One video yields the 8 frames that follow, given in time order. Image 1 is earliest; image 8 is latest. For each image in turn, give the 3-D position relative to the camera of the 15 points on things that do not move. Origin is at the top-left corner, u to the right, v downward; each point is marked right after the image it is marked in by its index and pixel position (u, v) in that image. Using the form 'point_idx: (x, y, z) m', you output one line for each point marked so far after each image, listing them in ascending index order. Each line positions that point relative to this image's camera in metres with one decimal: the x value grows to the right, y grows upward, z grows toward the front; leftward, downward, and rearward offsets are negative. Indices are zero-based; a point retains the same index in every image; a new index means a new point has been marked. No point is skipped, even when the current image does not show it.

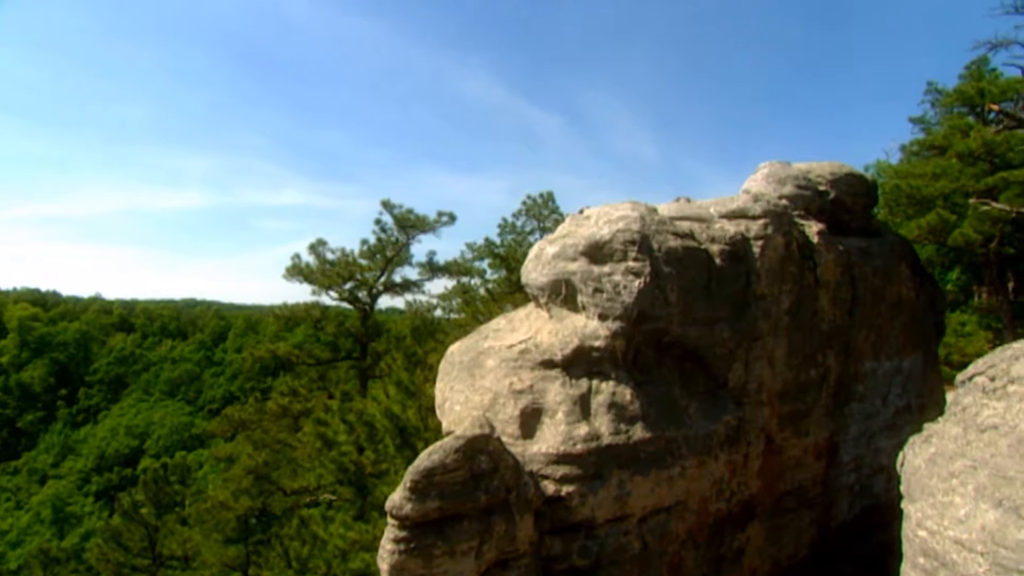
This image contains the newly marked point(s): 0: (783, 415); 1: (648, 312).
0: (+3.8, -1.8, +9.3) m
1: (+1.7, -0.3, +8.1) m
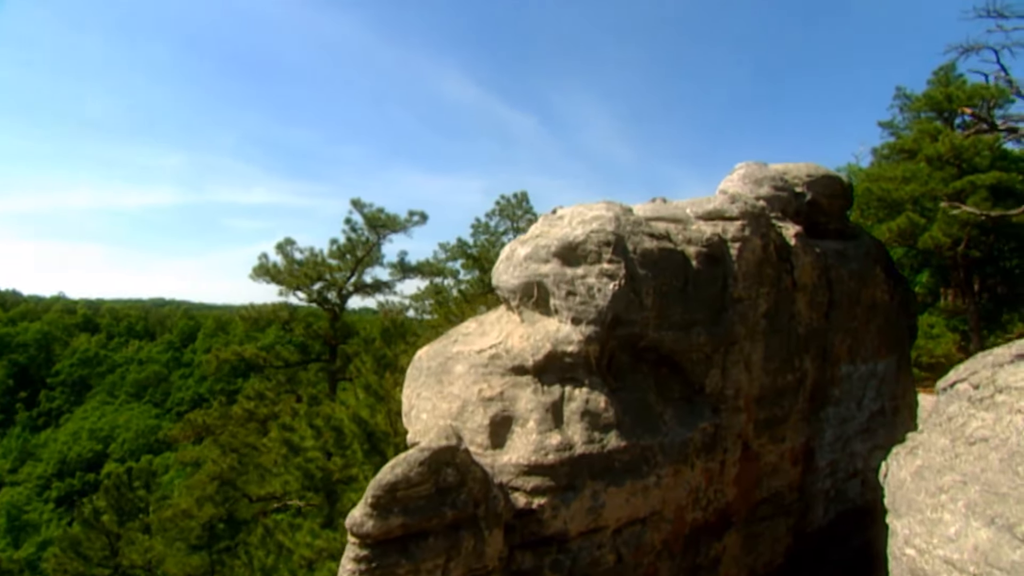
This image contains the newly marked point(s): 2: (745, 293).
0: (+3.4, -1.8, +9.1) m
1: (+1.3, -0.3, +7.8) m
2: (+3.0, -0.1, +8.4) m
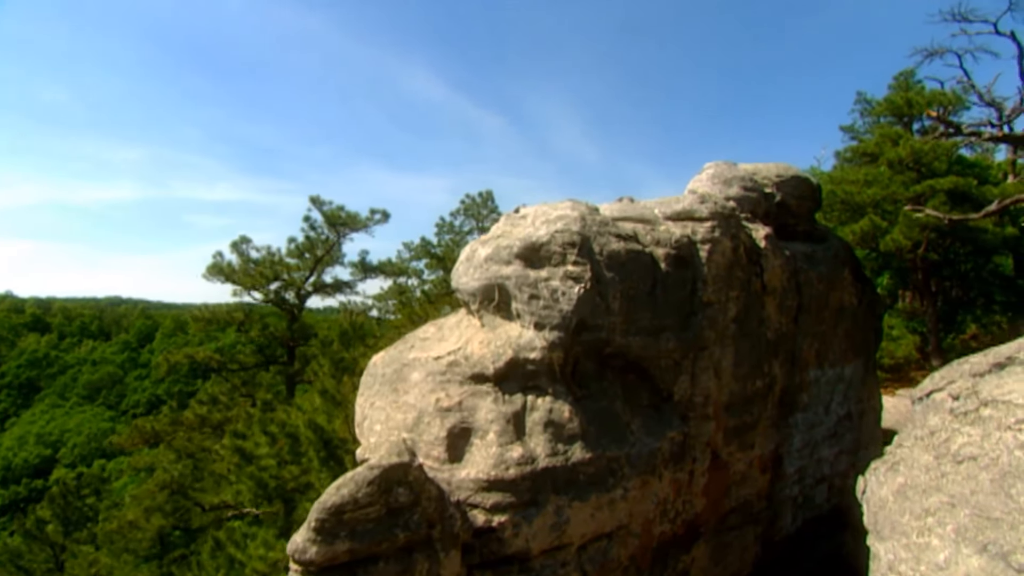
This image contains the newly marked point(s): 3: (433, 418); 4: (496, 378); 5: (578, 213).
0: (+2.9, -1.9, +8.8) m
1: (+0.9, -0.4, +7.4) m
2: (+2.5, -0.1, +8.1) m
3: (-0.9, -1.5, +7.4) m
4: (-0.2, -1.0, +7.5) m
5: (+0.8, +0.9, +7.8) m
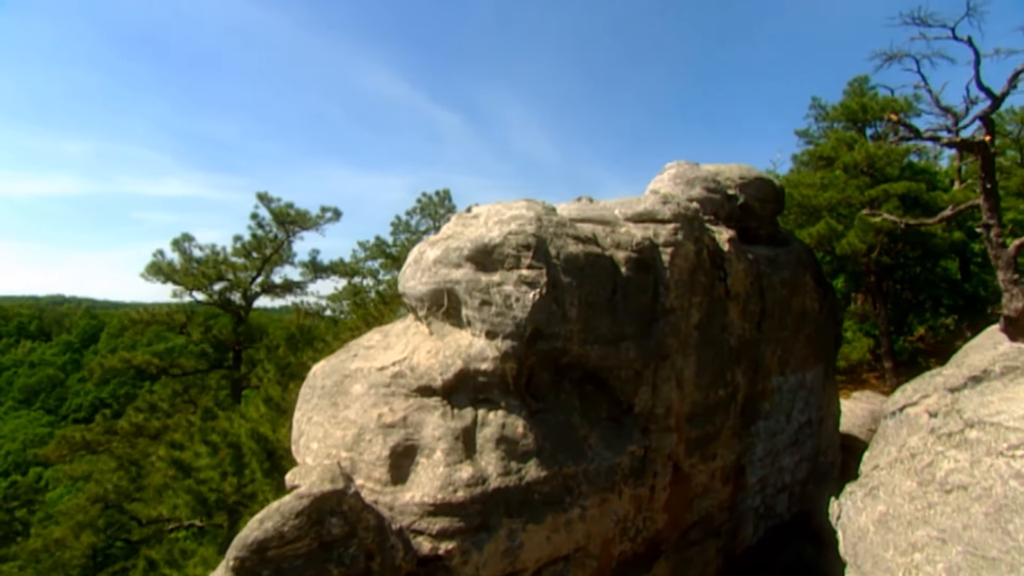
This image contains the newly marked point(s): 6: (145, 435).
0: (+2.3, -2.0, +8.4) m
1: (+0.3, -0.4, +6.9) m
2: (+2.0, -0.2, +7.7) m
3: (-1.4, -1.5, +6.8) m
4: (-0.7, -1.1, +6.9) m
5: (+0.2, +0.8, +7.2) m
6: (-11.2, -4.5, +19.9) m
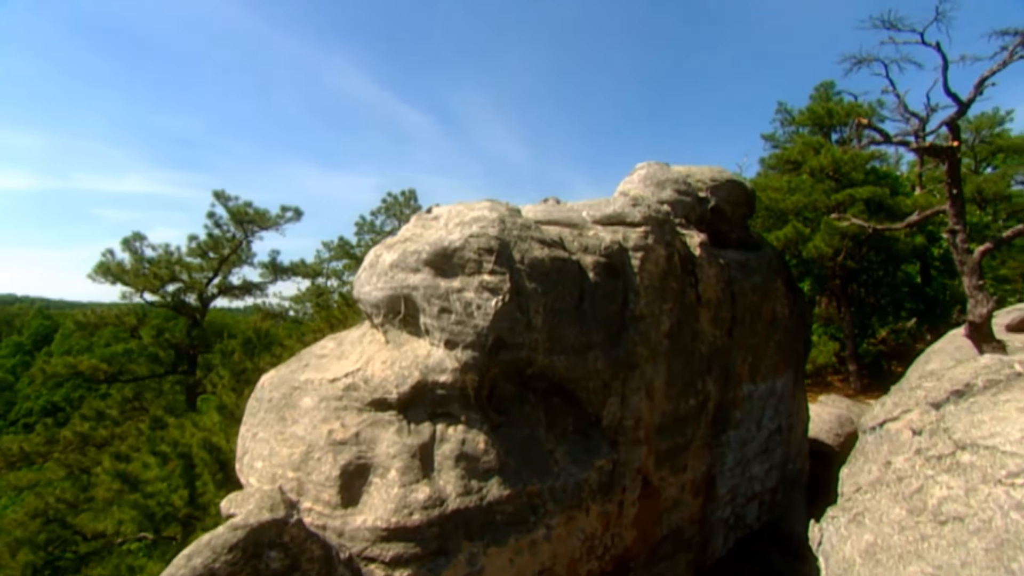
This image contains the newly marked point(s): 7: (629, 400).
0: (+1.8, -2.0, +8.0) m
1: (-0.1, -0.5, +6.5) m
2: (+1.5, -0.2, +7.4) m
3: (-1.8, -1.6, +6.3) m
4: (-1.1, -1.2, +6.5) m
5: (-0.2, +0.8, +6.8) m
6: (-12.2, -4.5, +18.9) m
7: (+1.3, -1.3, +7.4) m
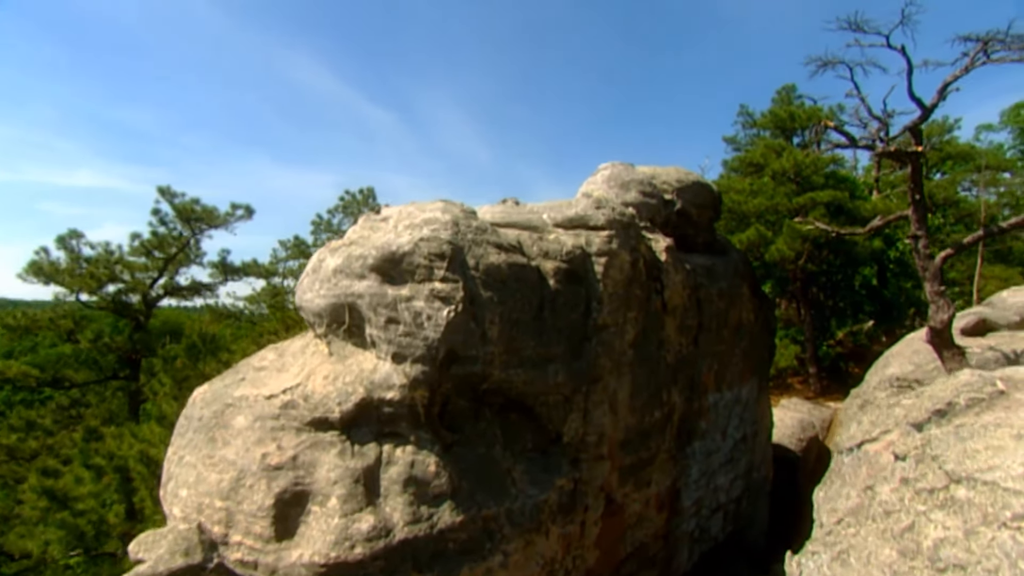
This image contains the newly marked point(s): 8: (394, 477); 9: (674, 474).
0: (+1.3, -2.1, +7.6) m
1: (-0.5, -0.6, +5.9) m
2: (+1.1, -0.3, +6.9) m
3: (-2.2, -1.7, +5.7) m
4: (-1.5, -1.2, +5.9) m
5: (-0.6, +0.7, +6.3) m
6: (-13.3, -4.6, +17.7) m
7: (+0.8, -1.3, +6.9) m
8: (-1.0, -1.7, +5.8) m
9: (+2.2, -2.5, +8.8) m
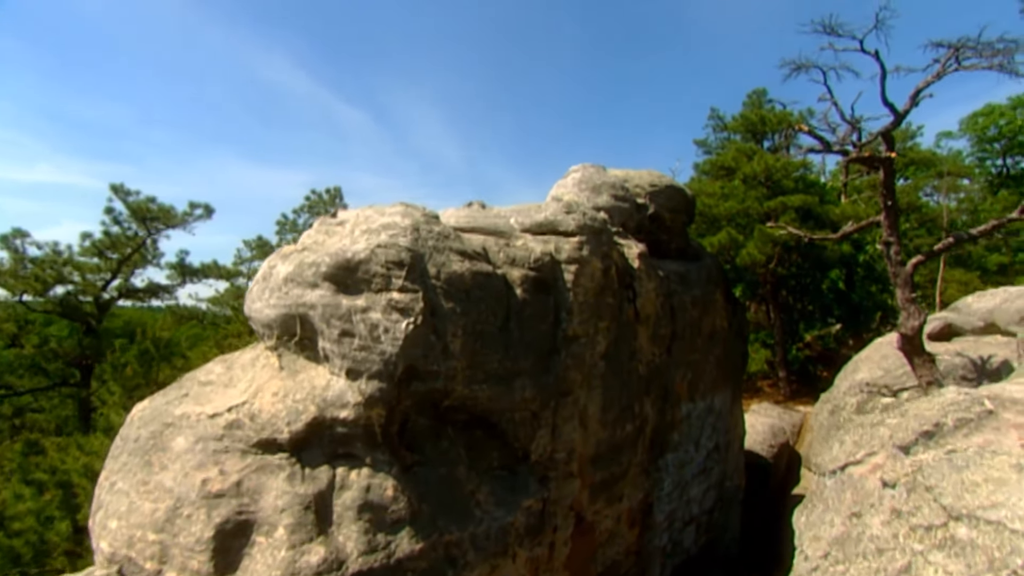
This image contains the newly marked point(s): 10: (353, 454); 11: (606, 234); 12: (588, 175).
0: (+0.9, -2.2, +7.3) m
1: (-0.8, -0.7, +5.5) m
2: (+0.7, -0.4, +6.6) m
3: (-2.5, -1.7, +5.2) m
4: (-1.8, -1.3, +5.4) m
5: (-0.9, +0.6, +5.9) m
6: (-14.1, -4.6, +16.7) m
7: (+0.5, -1.4, +6.6) m
8: (-1.3, -1.8, +5.4) m
9: (+1.7, -2.6, +8.5) m
10: (-1.3, -1.4, +5.5) m
11: (+1.0, +0.6, +7.1) m
12: (+0.9, +1.4, +8.1) m
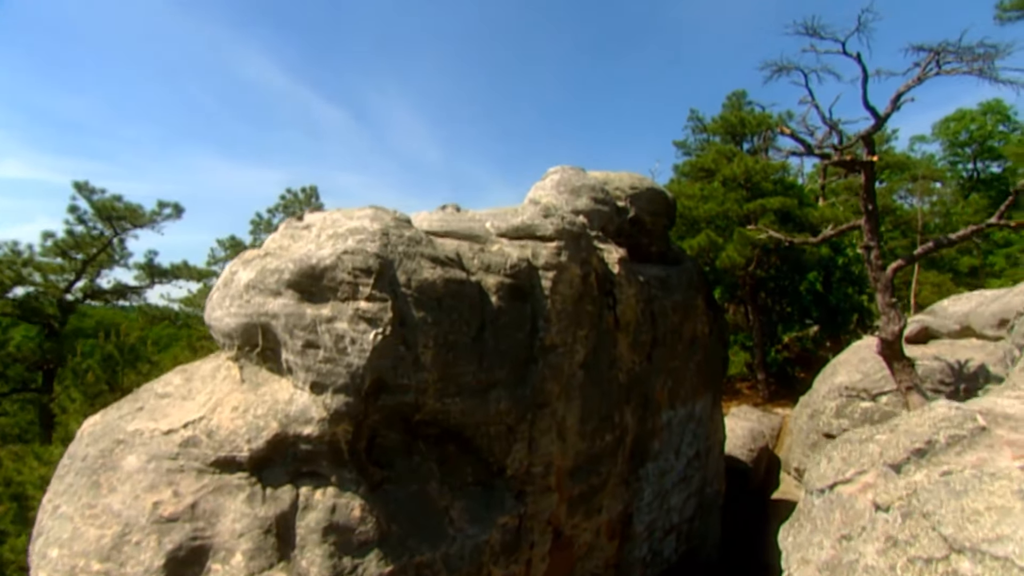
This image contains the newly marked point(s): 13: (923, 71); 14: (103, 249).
0: (+0.7, -2.3, +7.1) m
1: (-1.0, -0.7, +5.2) m
2: (+0.5, -0.5, +6.3) m
3: (-2.7, -1.8, +4.8) m
4: (-2.0, -1.4, +5.1) m
5: (-1.1, +0.5, +5.6) m
6: (-14.7, -4.7, +16.0) m
7: (+0.2, -1.5, +6.3) m
8: (-1.5, -1.8, +5.0) m
9: (+1.4, -2.7, +8.3) m
10: (-1.5, -1.5, +5.2) m
11: (+0.8, +0.5, +6.8) m
12: (+0.7, +1.3, +7.8) m
13: (+6.4, +3.4, +10.2) m
14: (-12.0, +1.1, +19.1) m
